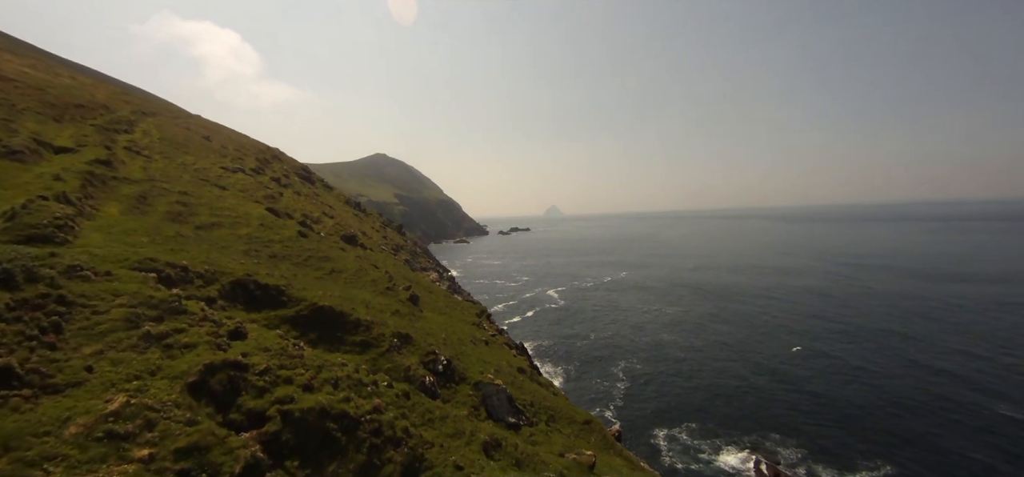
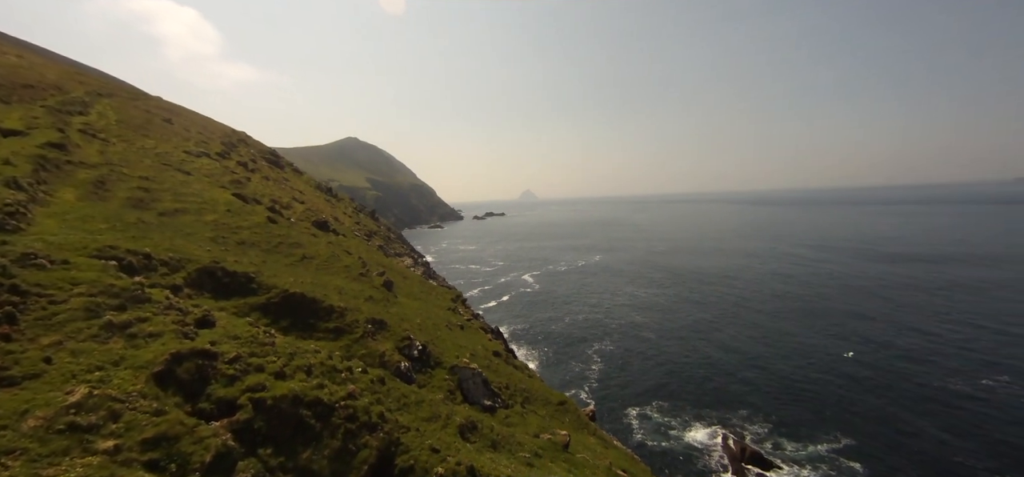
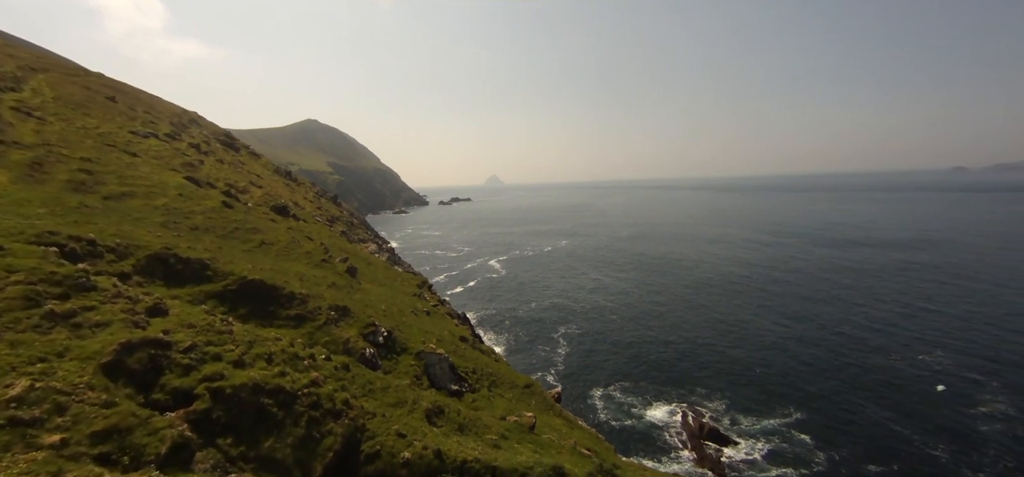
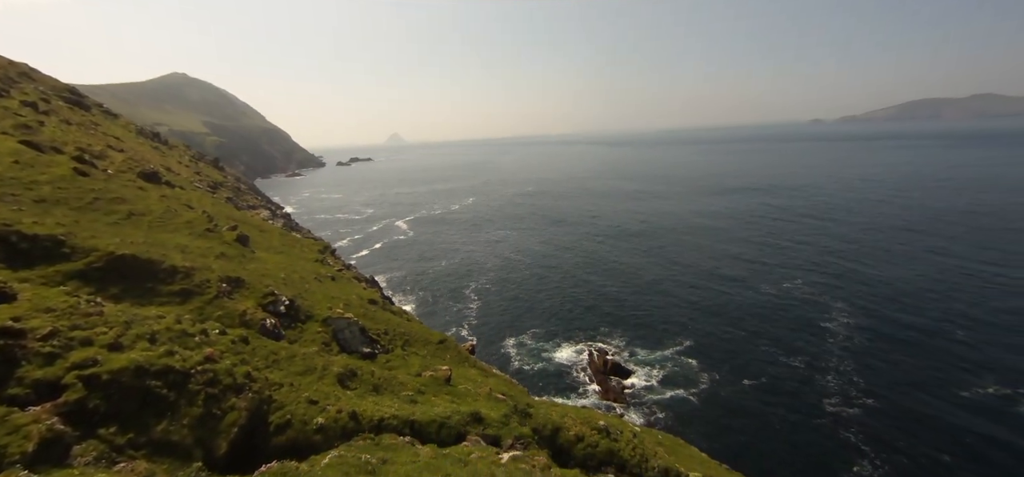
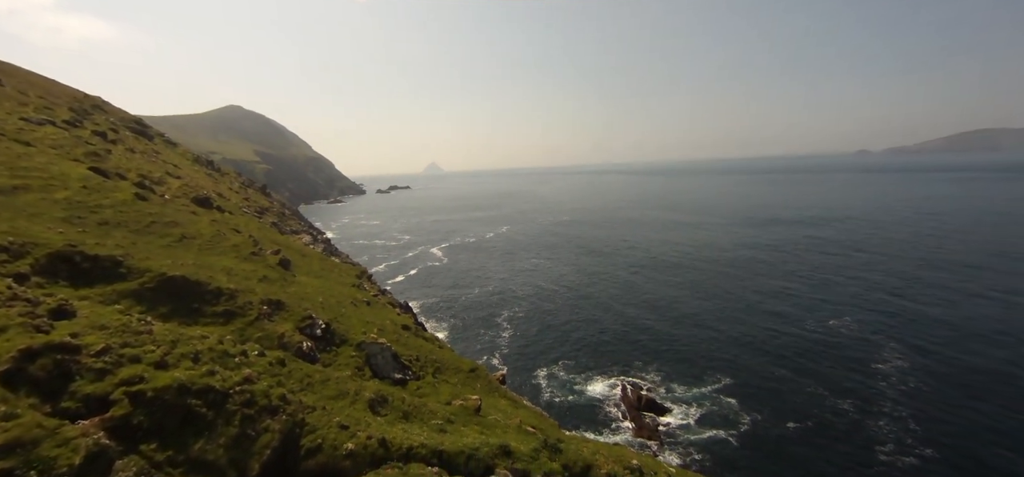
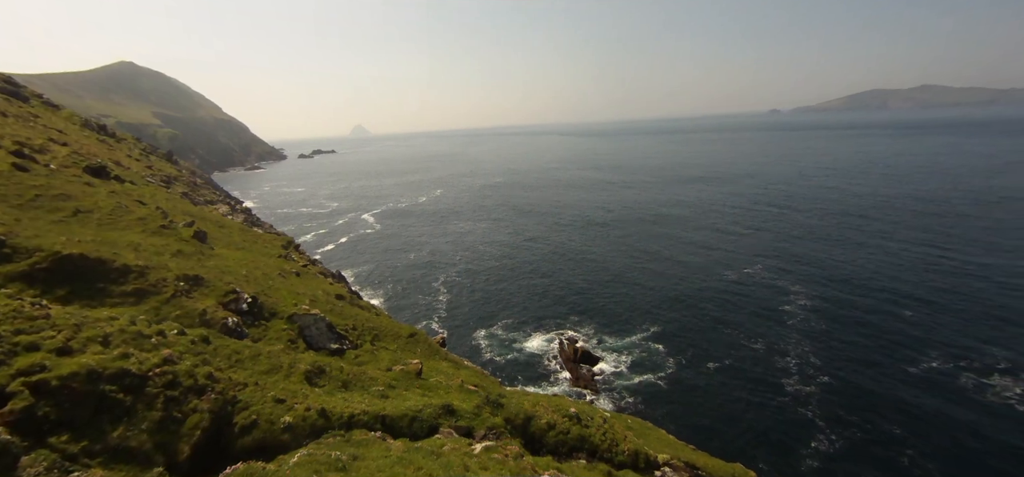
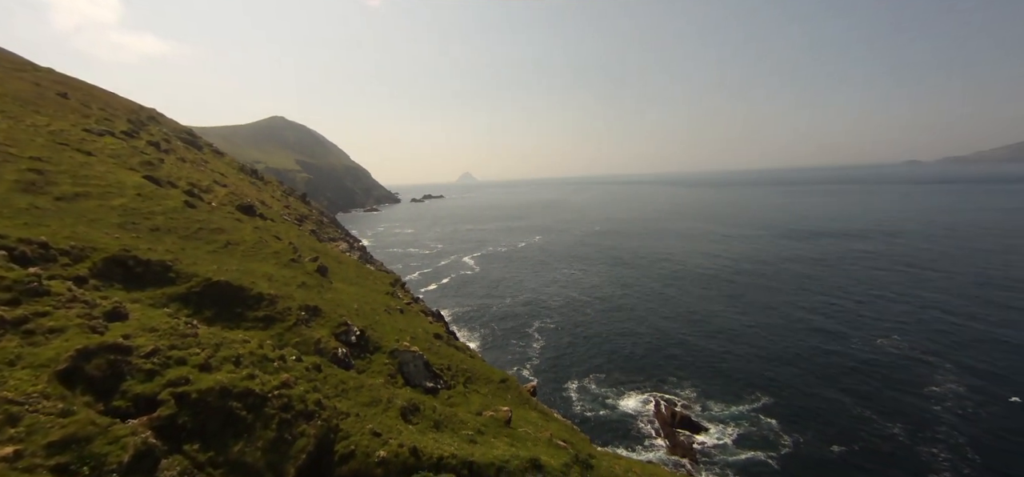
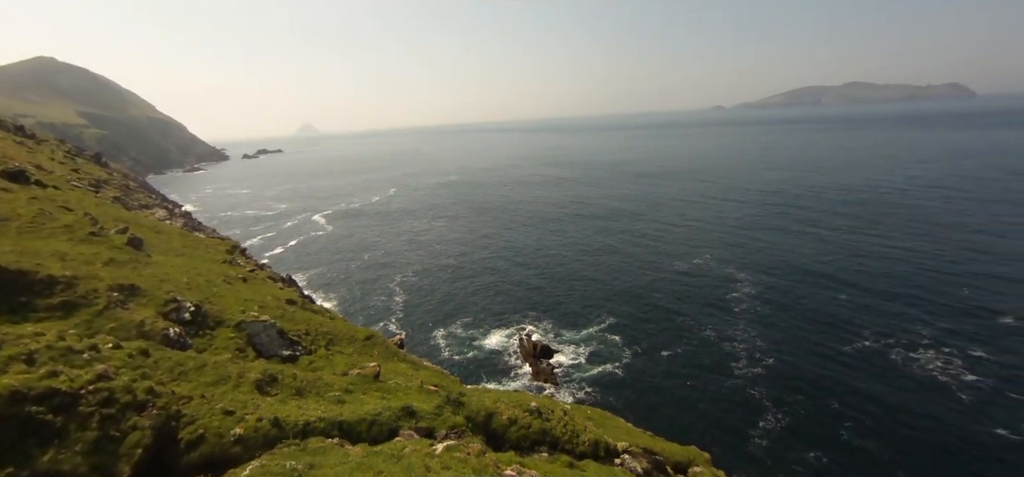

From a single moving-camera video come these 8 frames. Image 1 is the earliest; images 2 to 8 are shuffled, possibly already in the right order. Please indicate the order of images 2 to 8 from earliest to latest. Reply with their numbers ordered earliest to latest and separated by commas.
2, 3, 7, 5, 4, 6, 8
